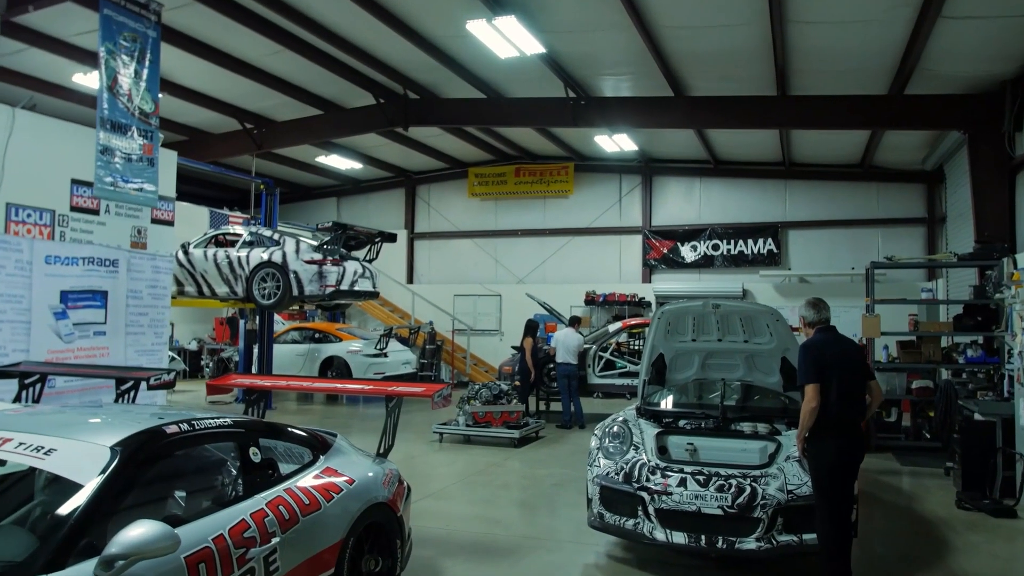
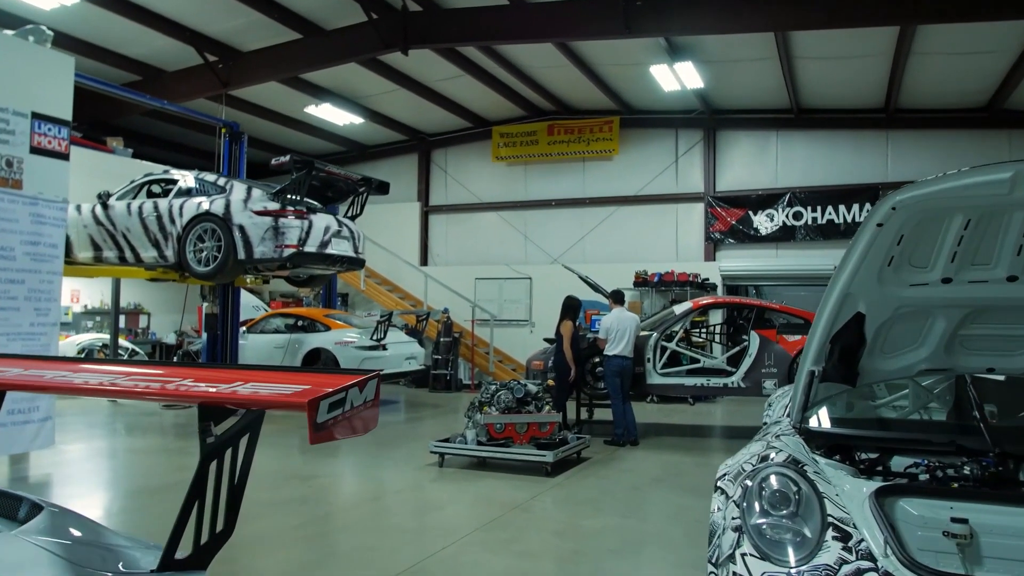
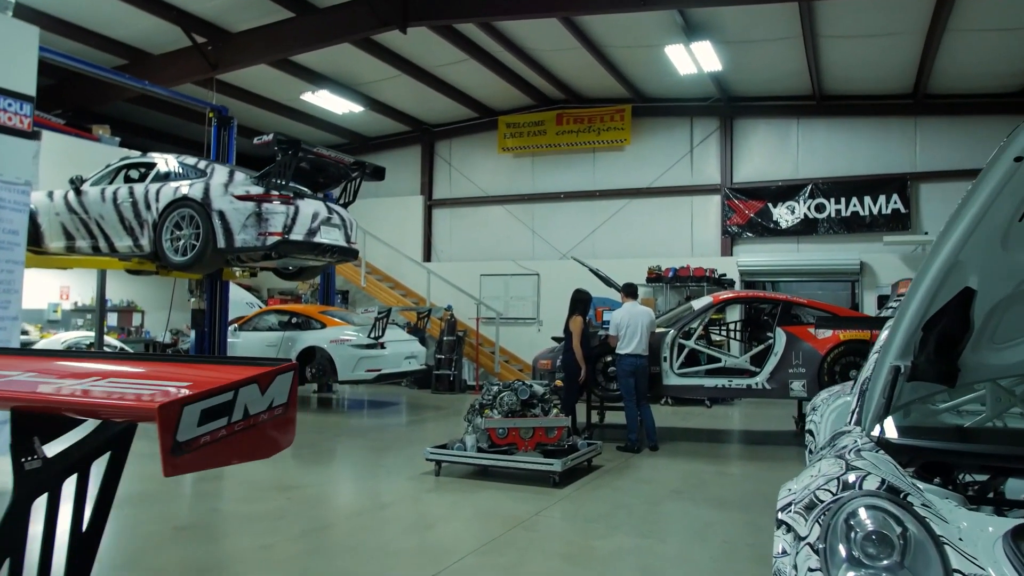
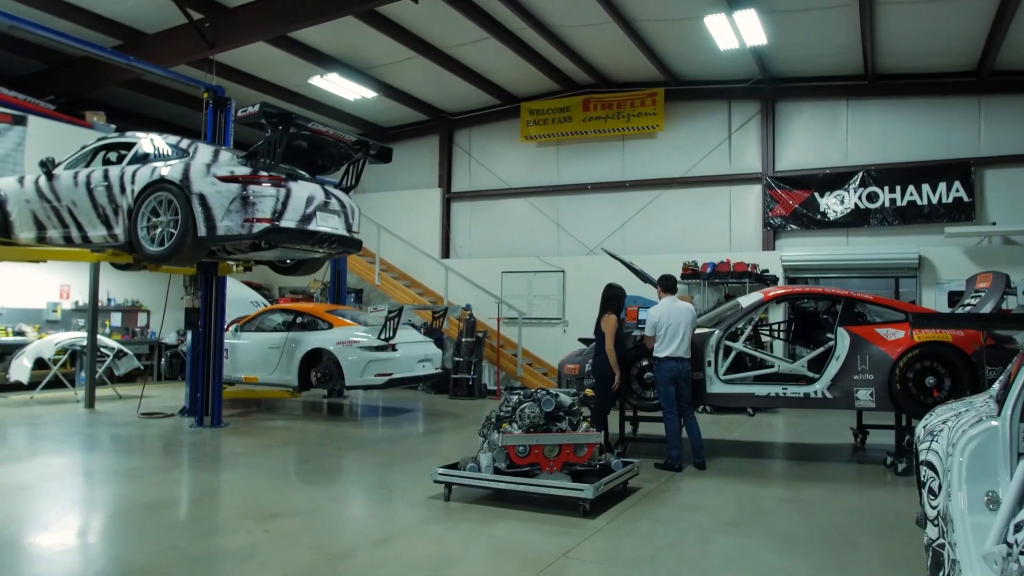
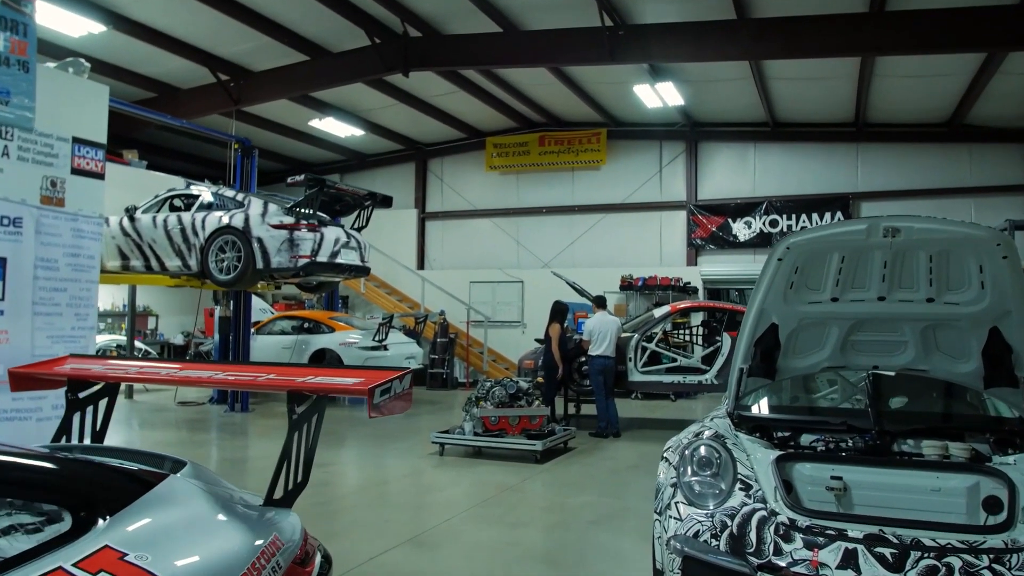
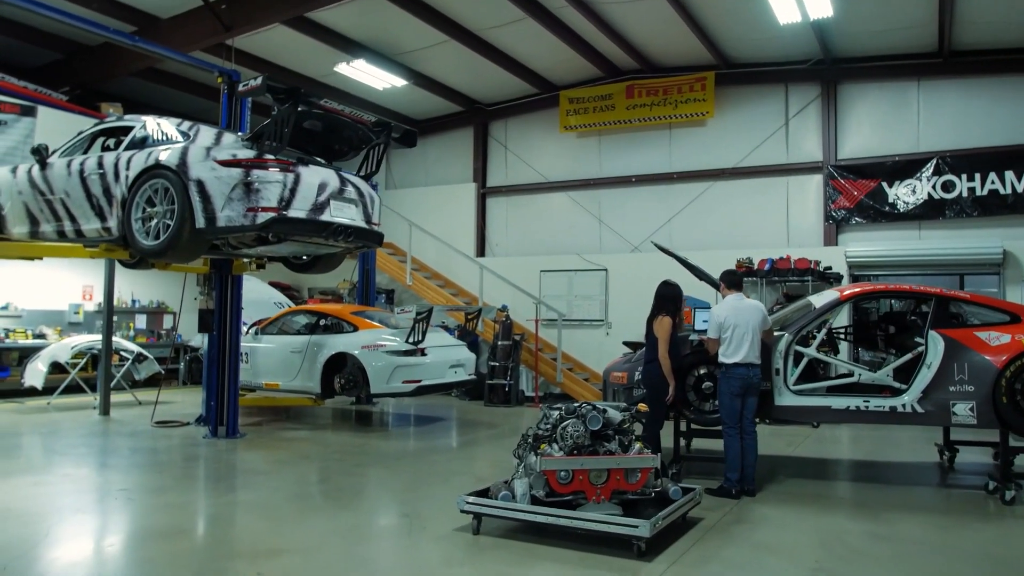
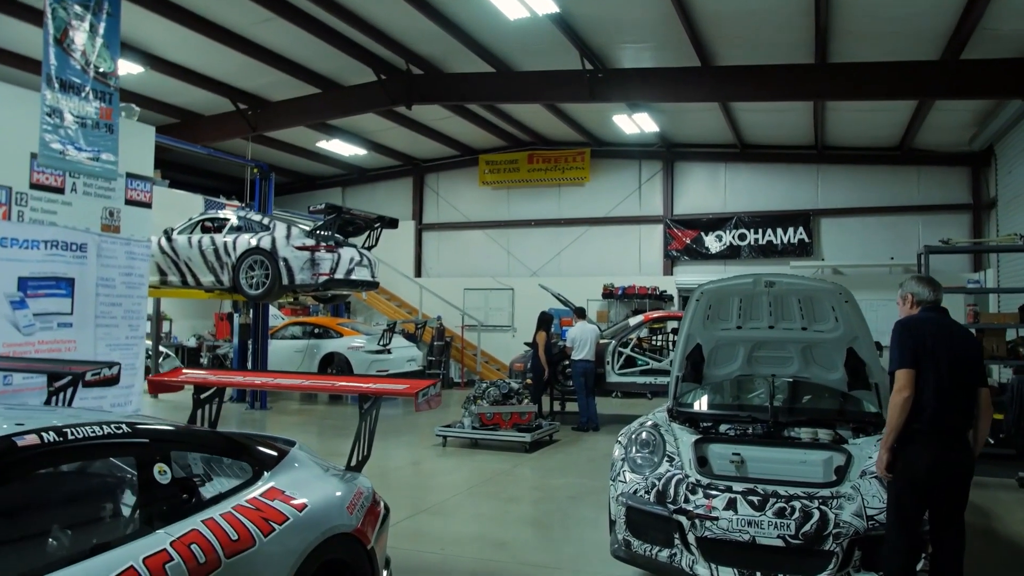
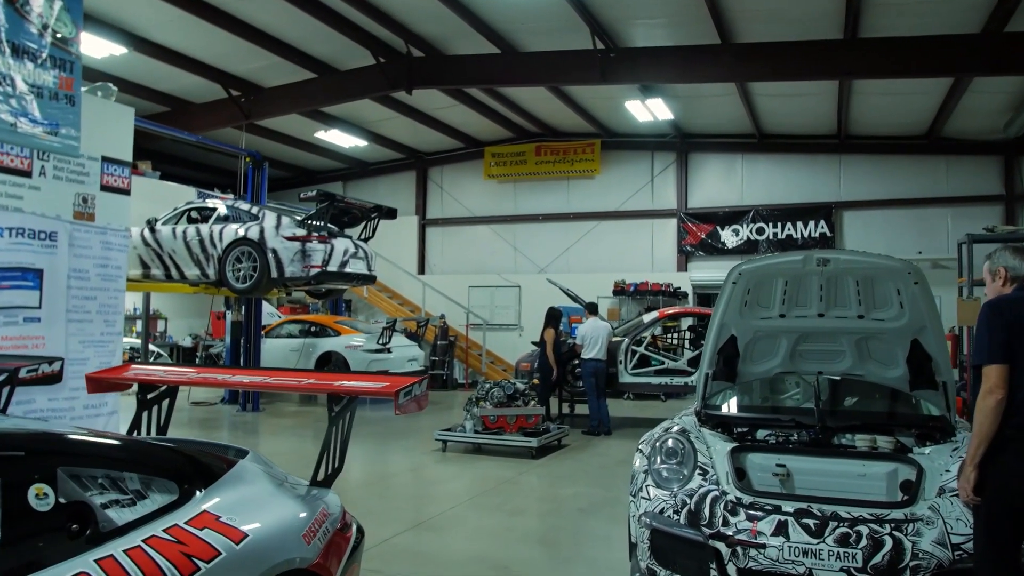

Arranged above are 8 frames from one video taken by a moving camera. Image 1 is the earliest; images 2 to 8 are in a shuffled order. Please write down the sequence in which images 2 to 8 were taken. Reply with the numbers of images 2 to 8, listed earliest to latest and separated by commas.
7, 8, 5, 2, 3, 4, 6
